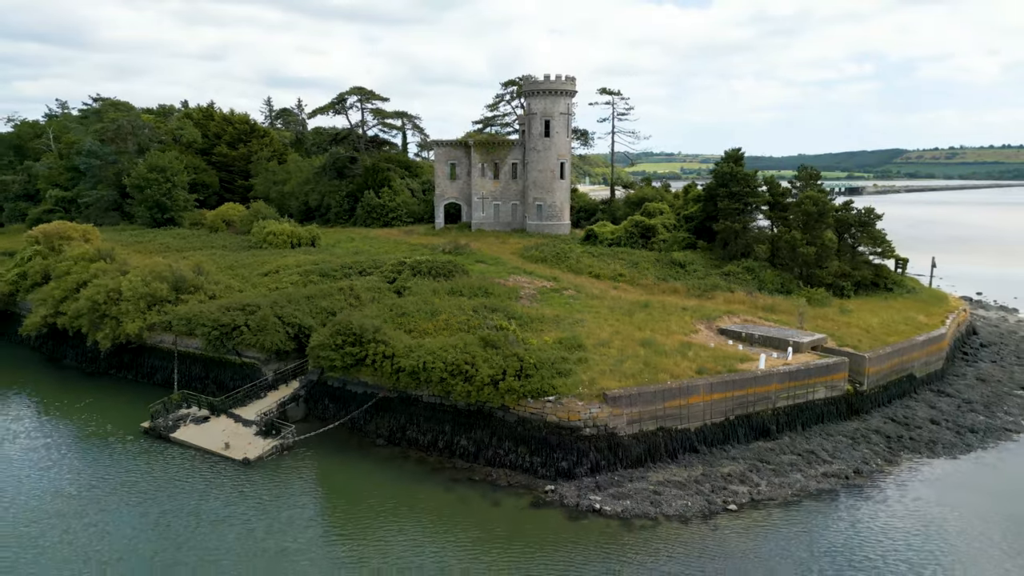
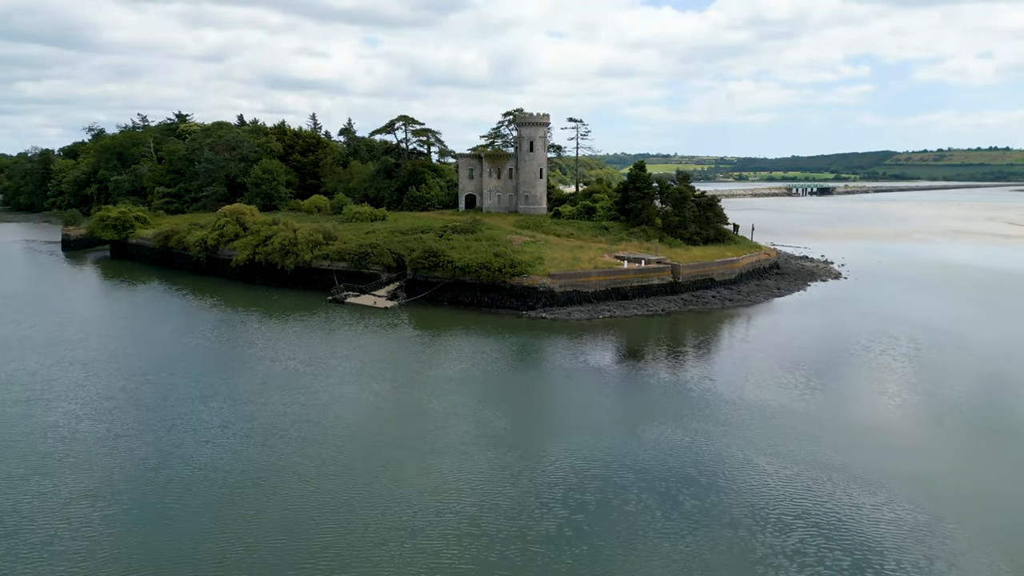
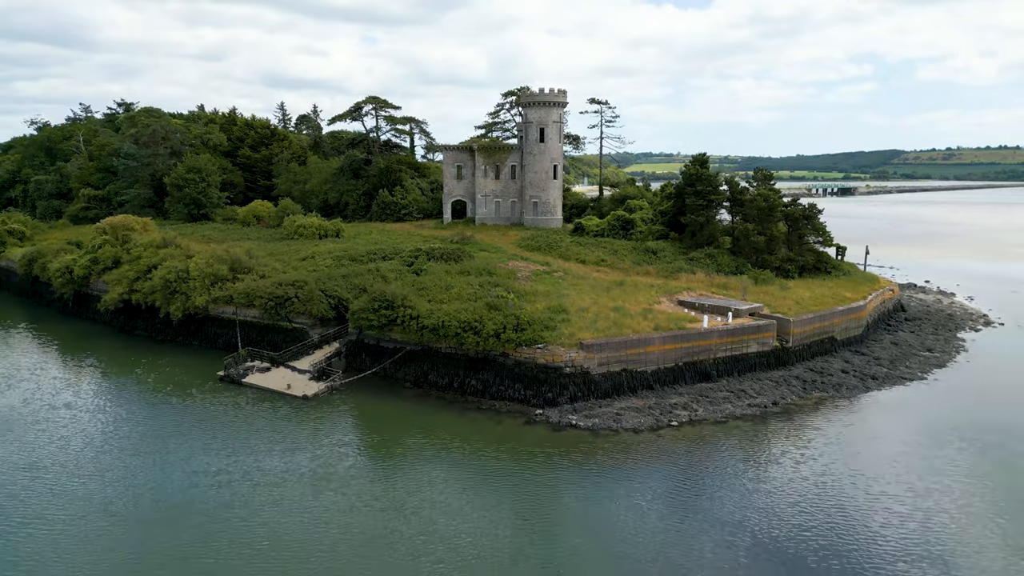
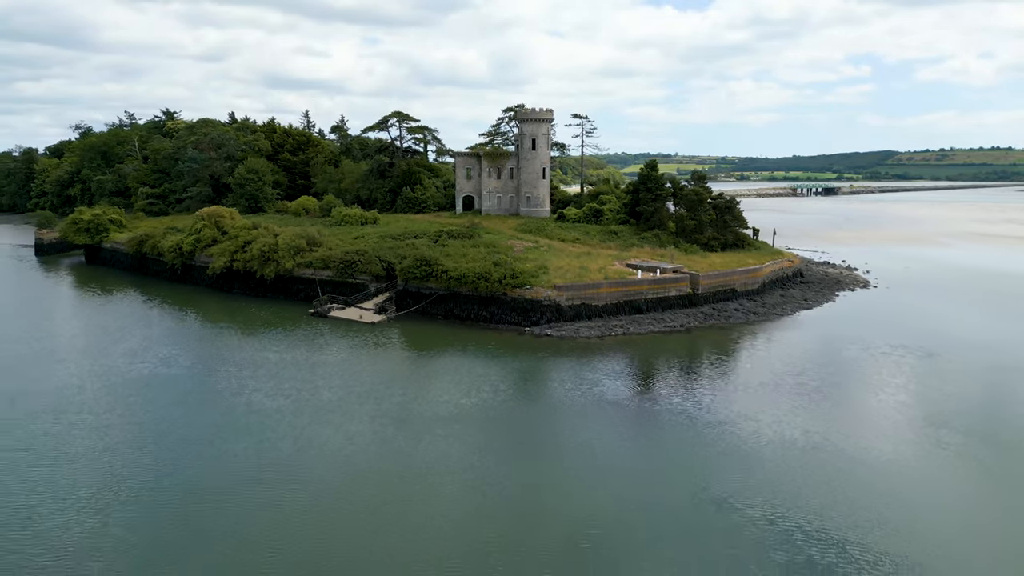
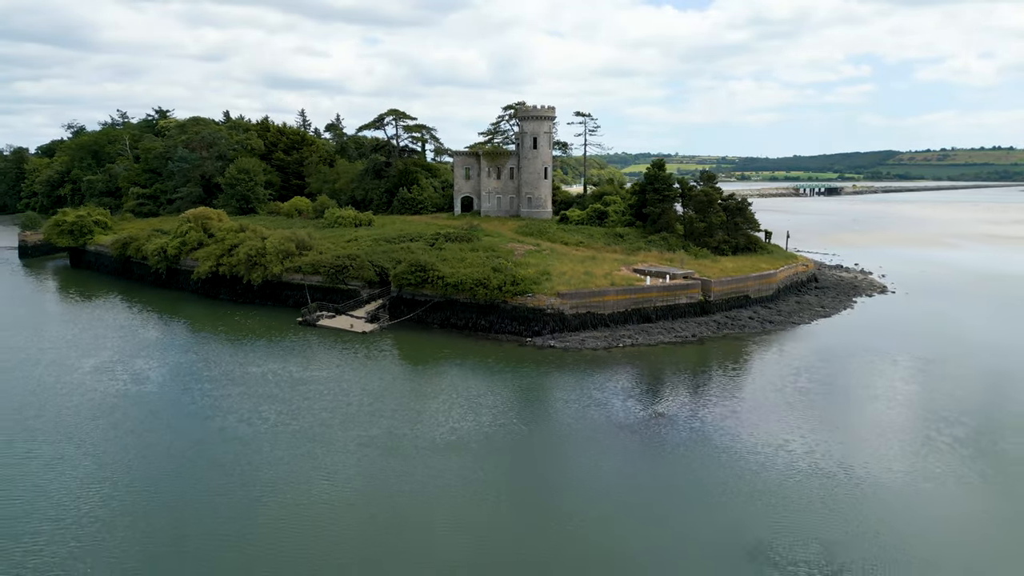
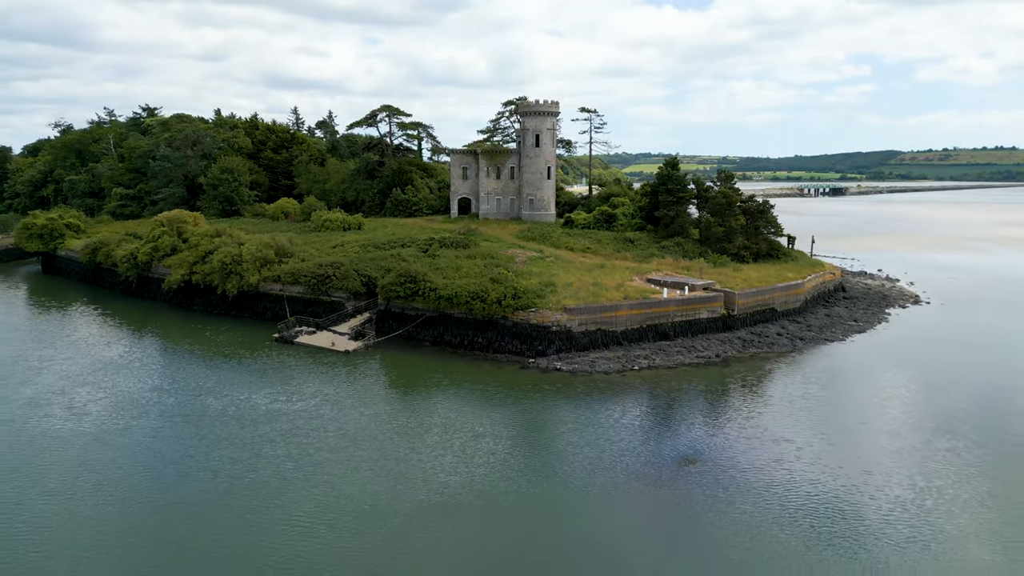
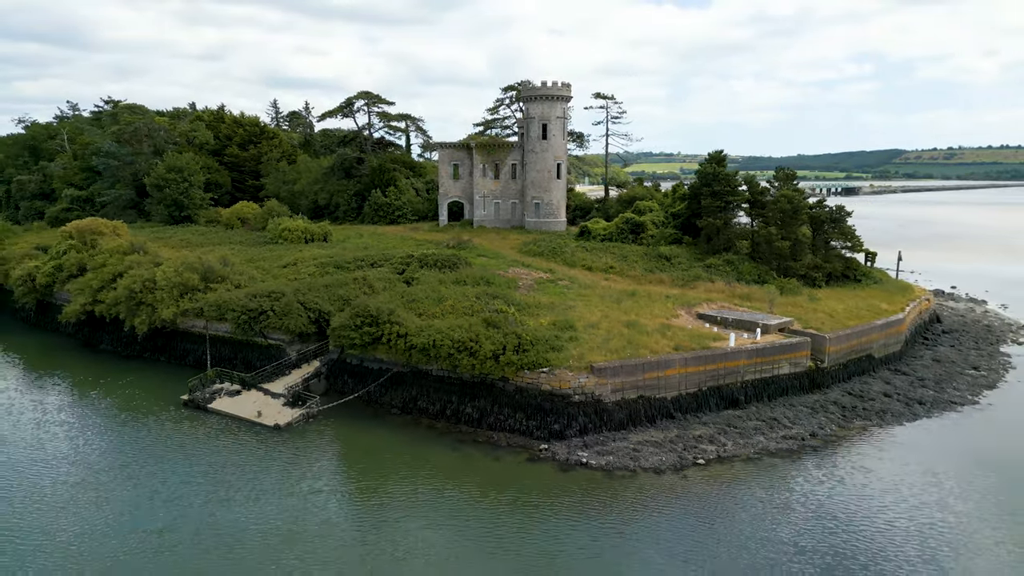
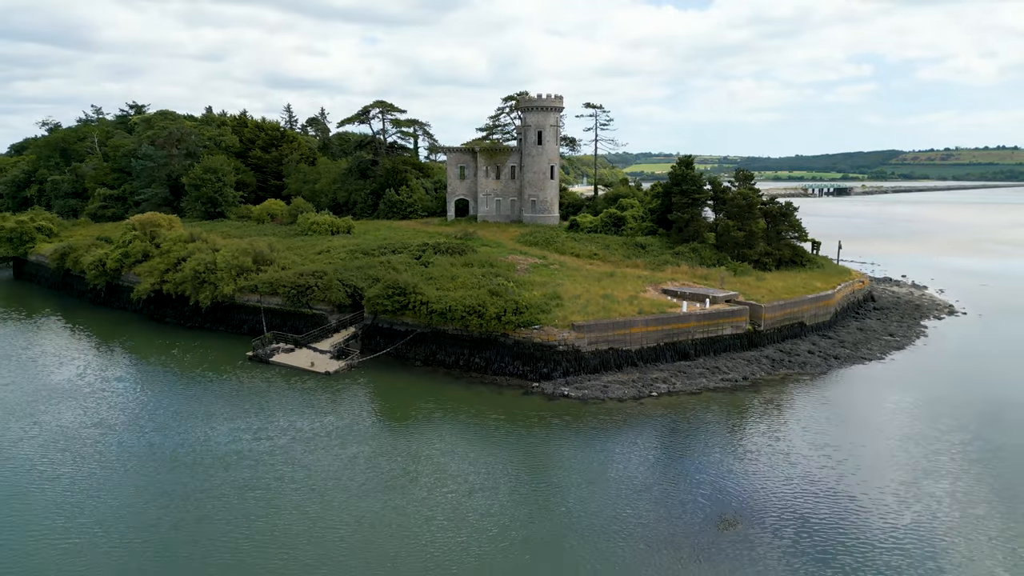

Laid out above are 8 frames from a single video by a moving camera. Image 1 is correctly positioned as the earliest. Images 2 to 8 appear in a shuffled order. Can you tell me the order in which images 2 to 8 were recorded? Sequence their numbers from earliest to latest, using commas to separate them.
7, 3, 8, 6, 5, 4, 2
